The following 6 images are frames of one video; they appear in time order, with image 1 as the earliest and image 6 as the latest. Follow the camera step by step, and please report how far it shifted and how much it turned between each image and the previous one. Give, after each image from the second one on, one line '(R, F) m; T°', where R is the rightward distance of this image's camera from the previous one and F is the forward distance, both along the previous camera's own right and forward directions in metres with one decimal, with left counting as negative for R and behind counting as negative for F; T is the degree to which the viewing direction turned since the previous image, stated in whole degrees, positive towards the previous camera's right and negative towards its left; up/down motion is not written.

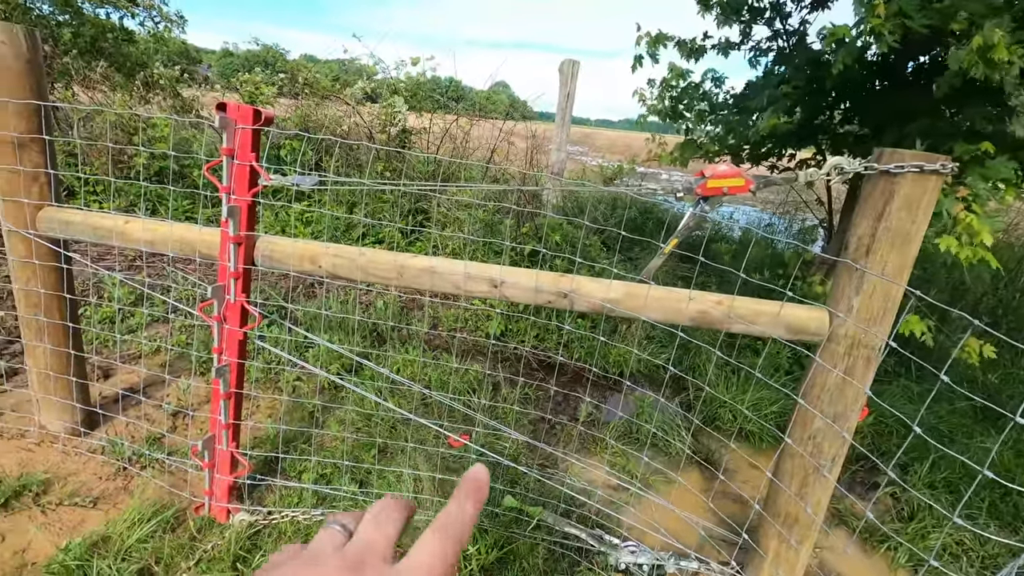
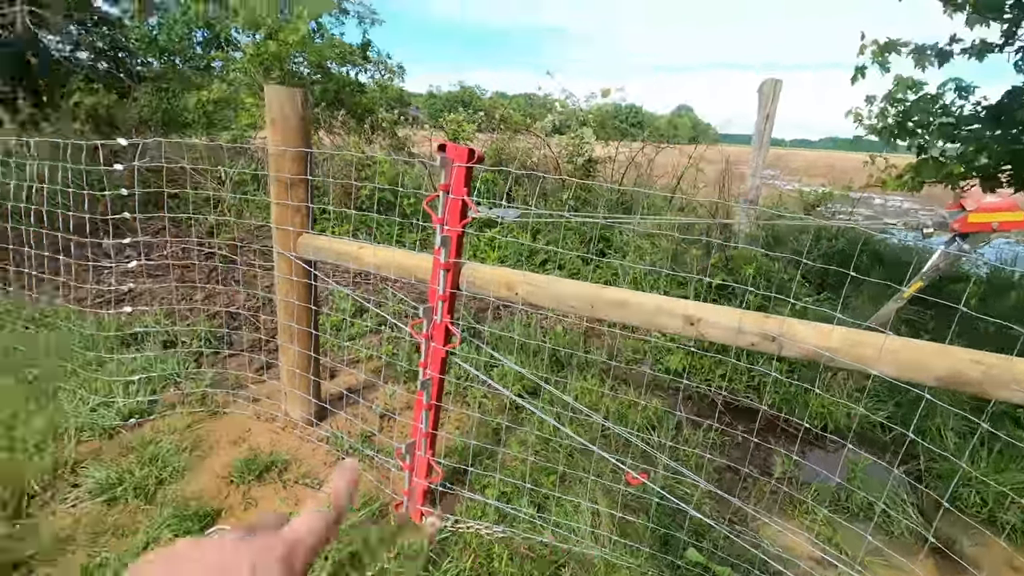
(-0.1, 0.0) m; -18°
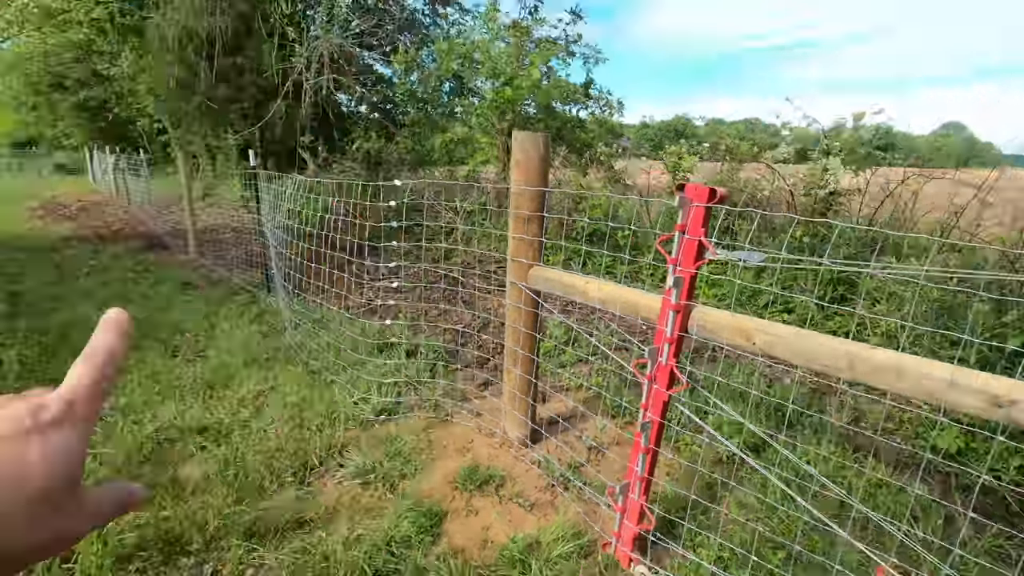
(-0.1, 0.0) m; -21°
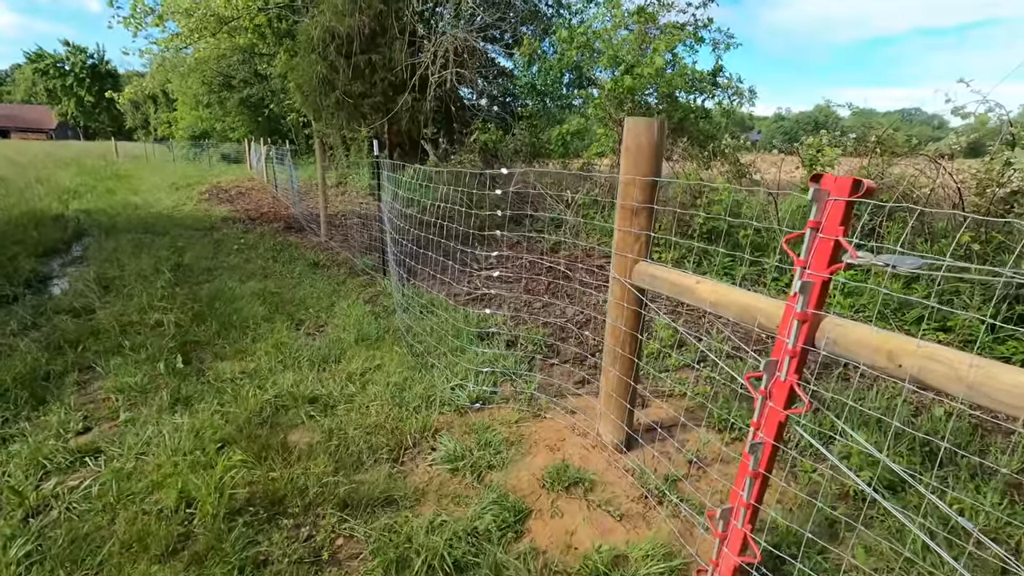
(0.0, +0.1) m; -12°
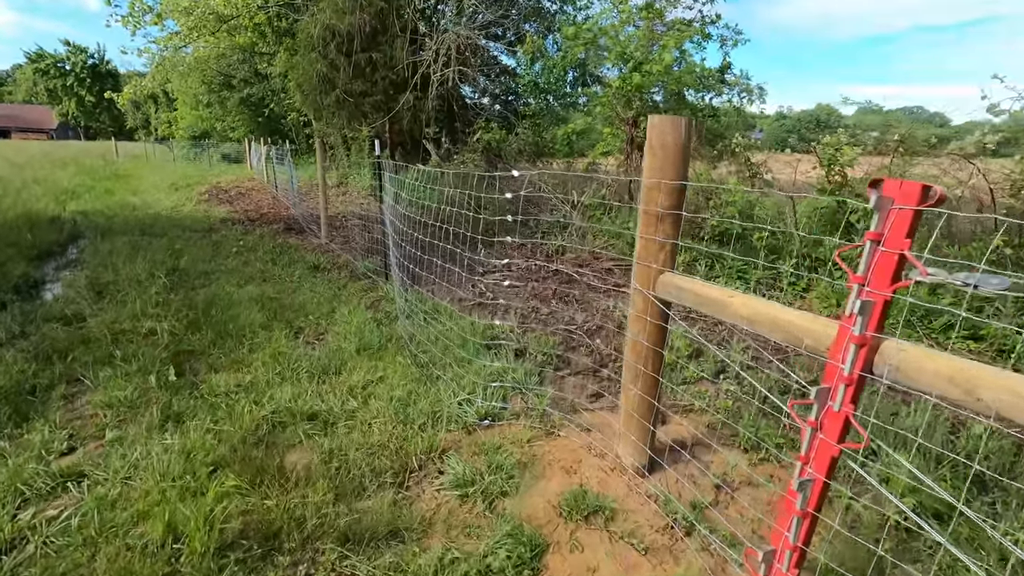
(-0.1, +0.2) m; 0°
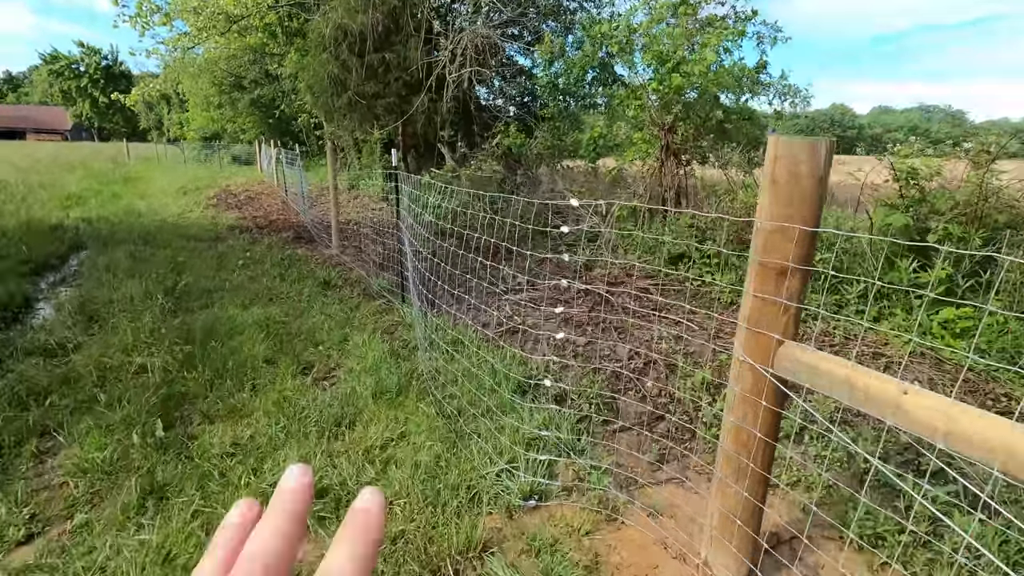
(-0.2, +0.5) m; -1°
